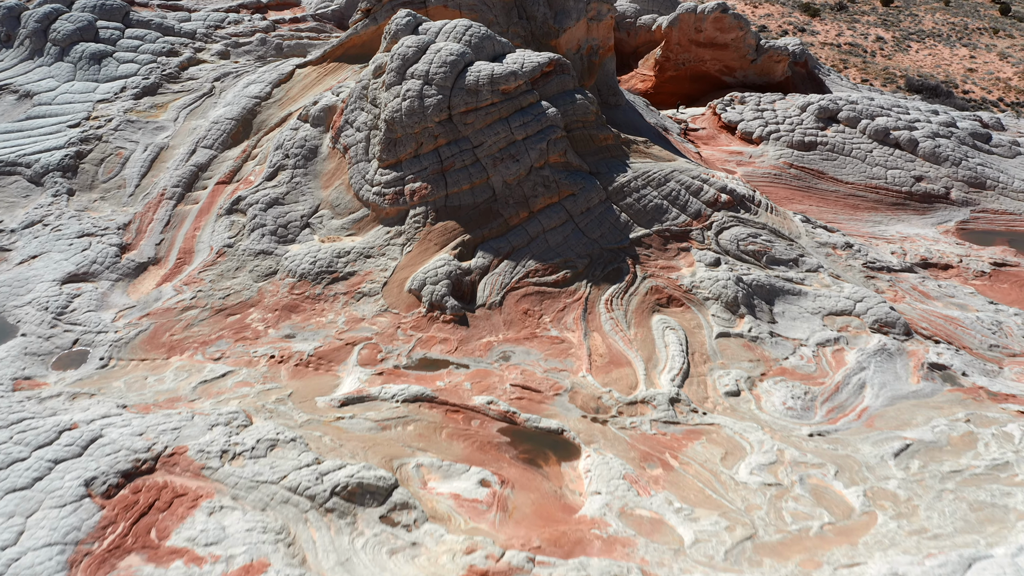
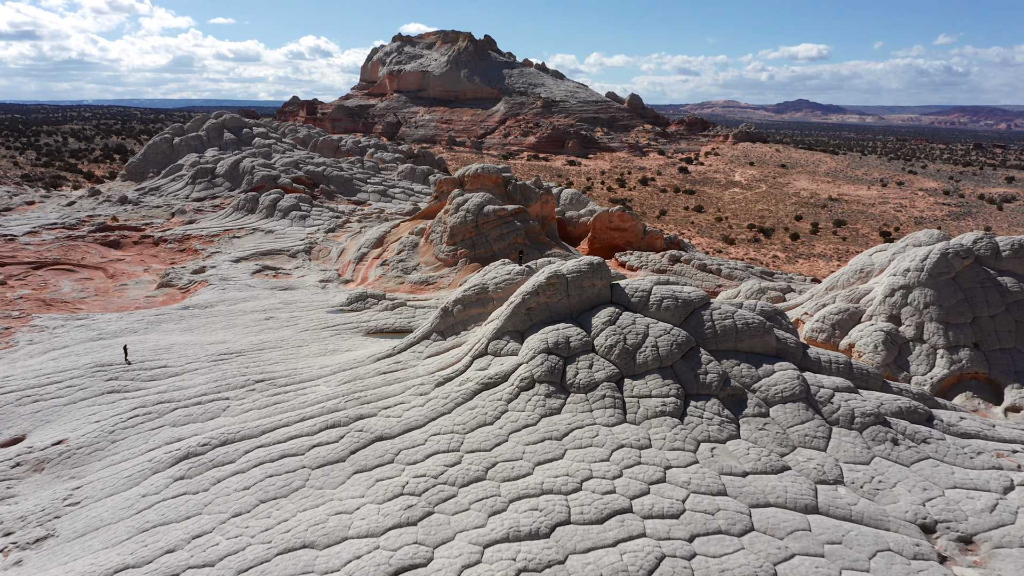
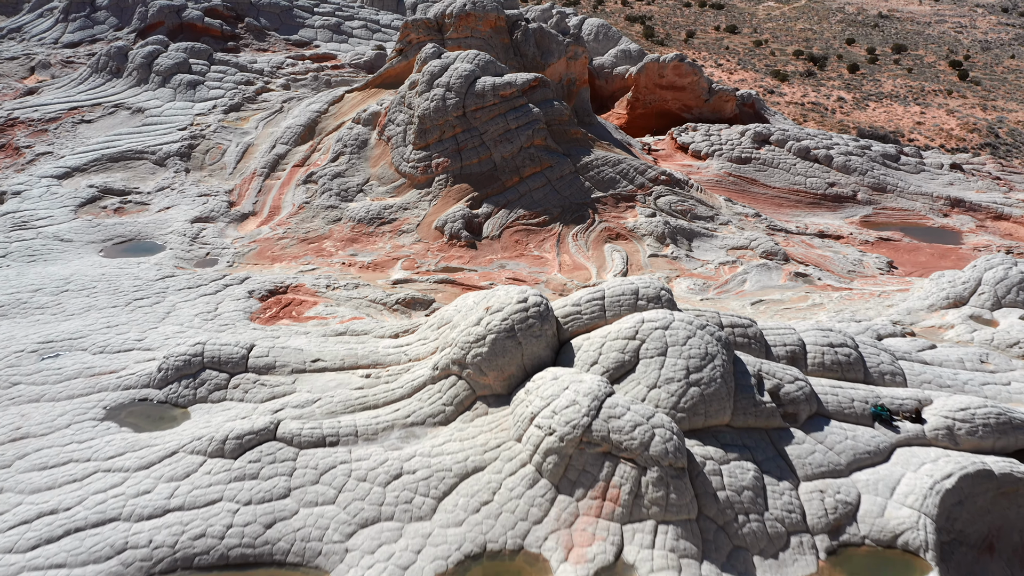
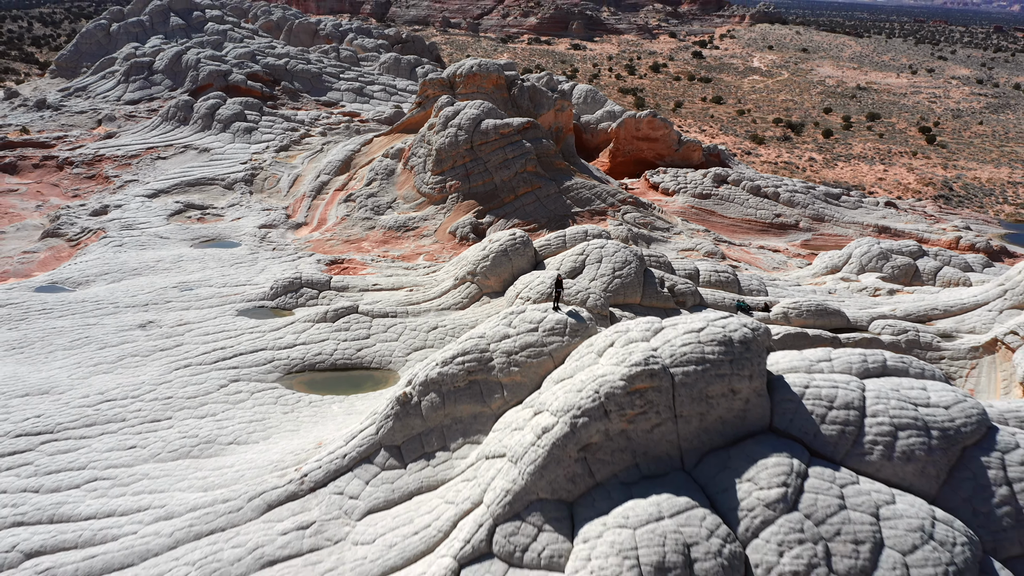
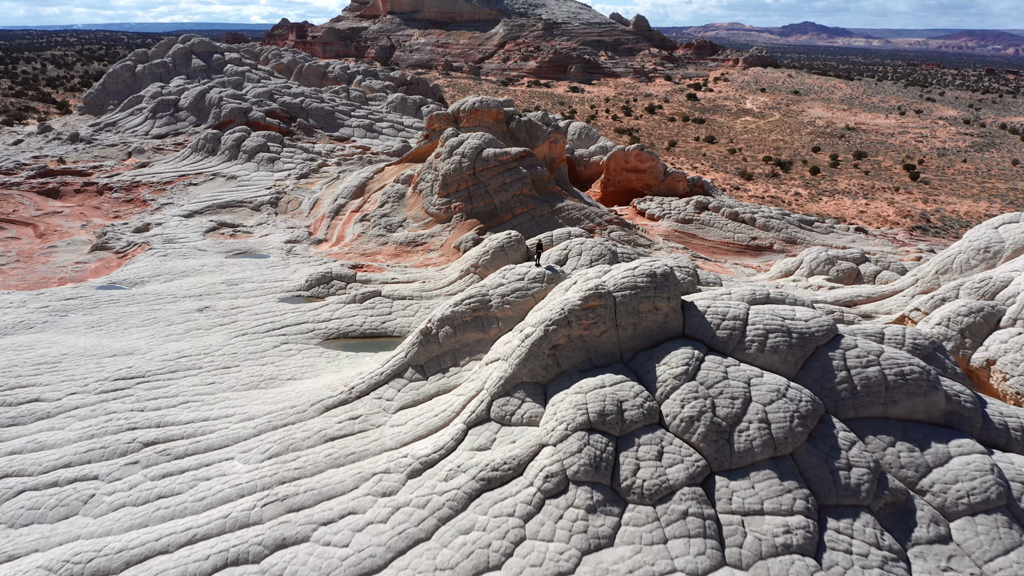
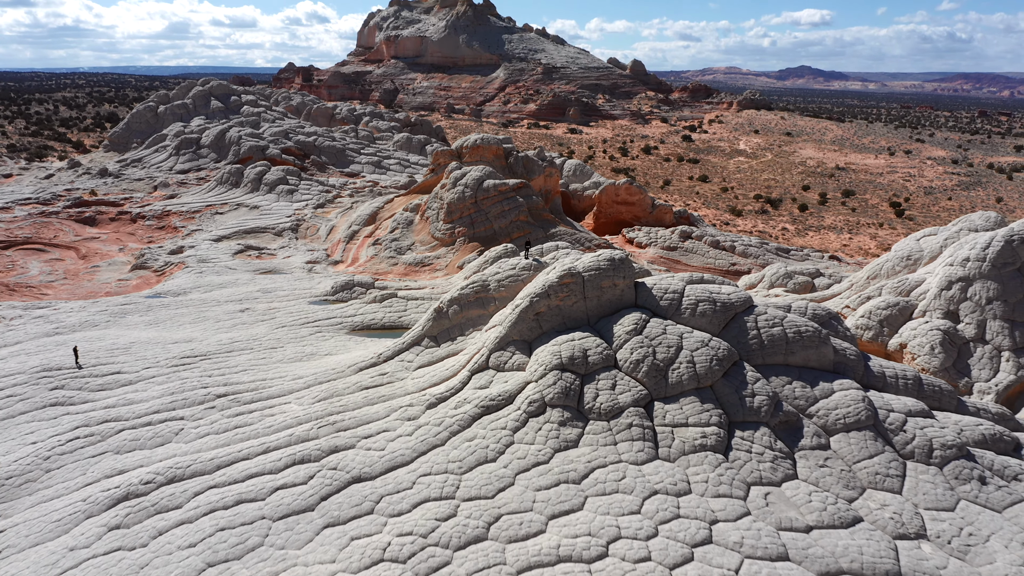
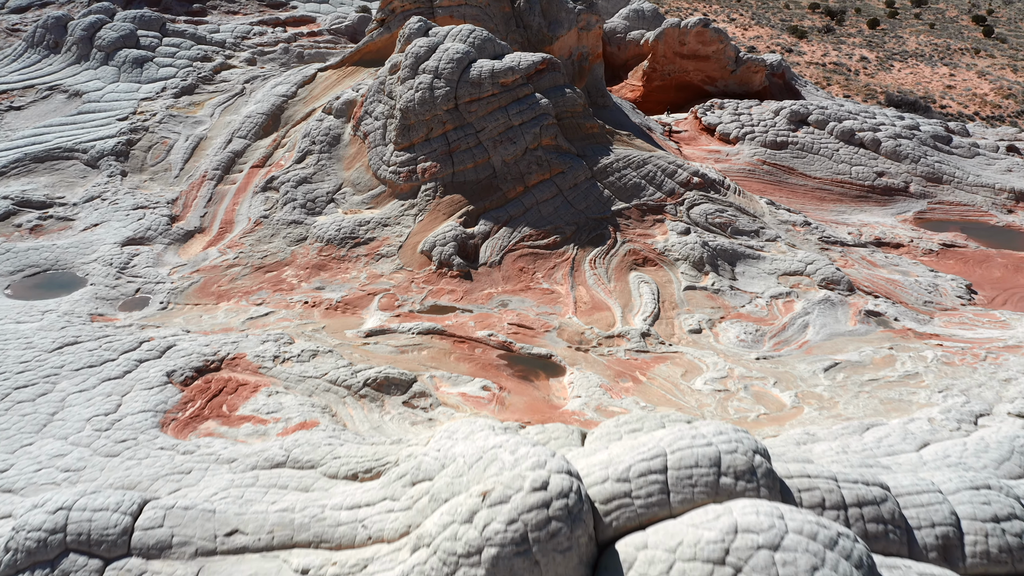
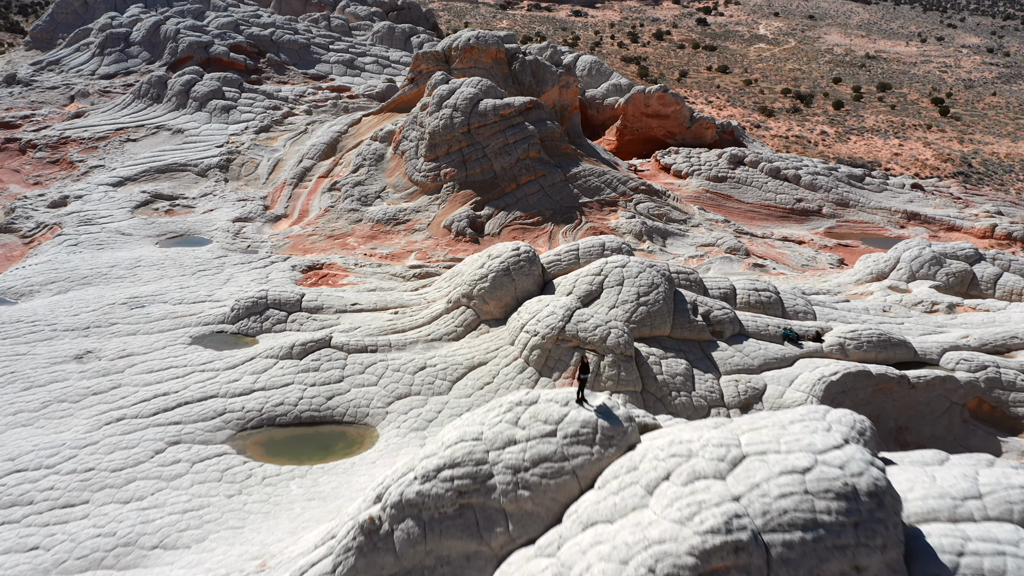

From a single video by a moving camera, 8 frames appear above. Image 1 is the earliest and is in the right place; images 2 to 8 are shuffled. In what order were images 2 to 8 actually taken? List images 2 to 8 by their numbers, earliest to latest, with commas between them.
7, 3, 8, 4, 5, 6, 2
